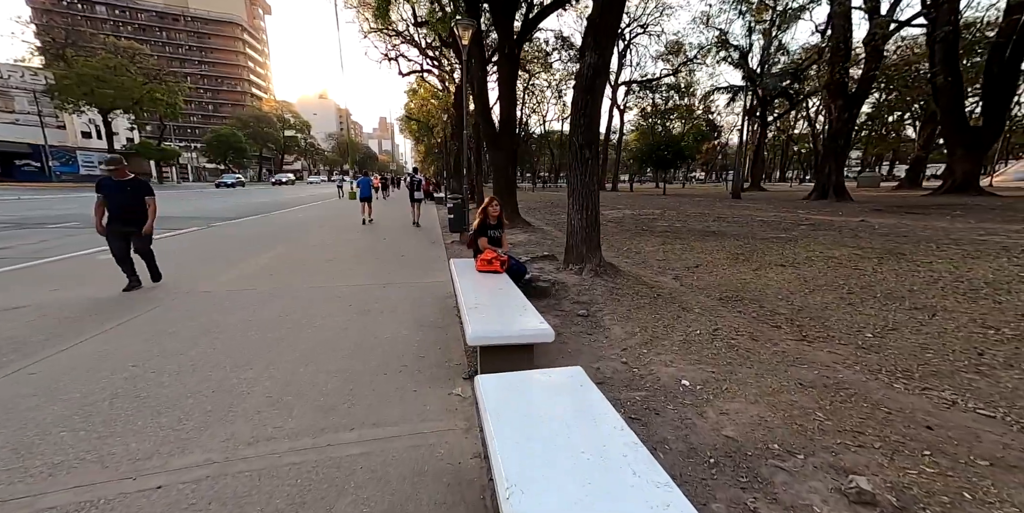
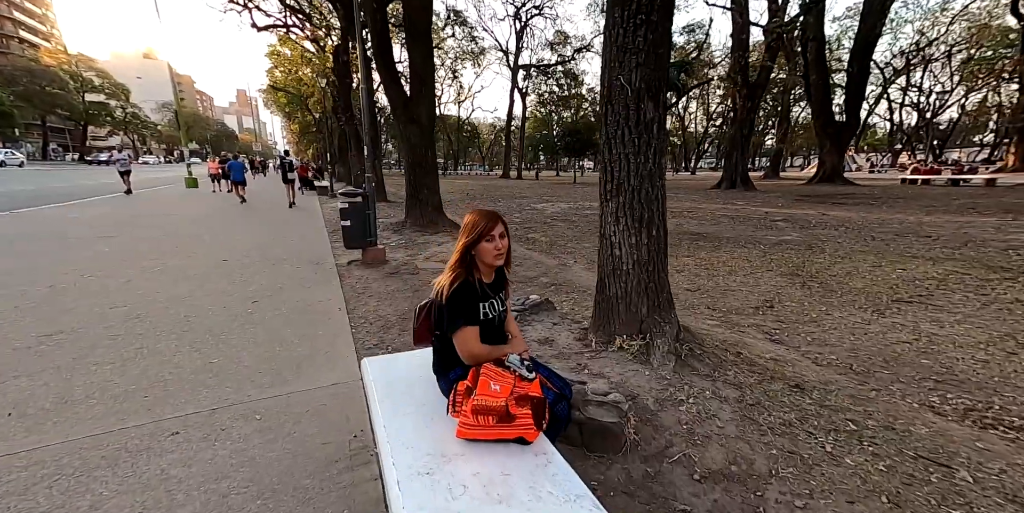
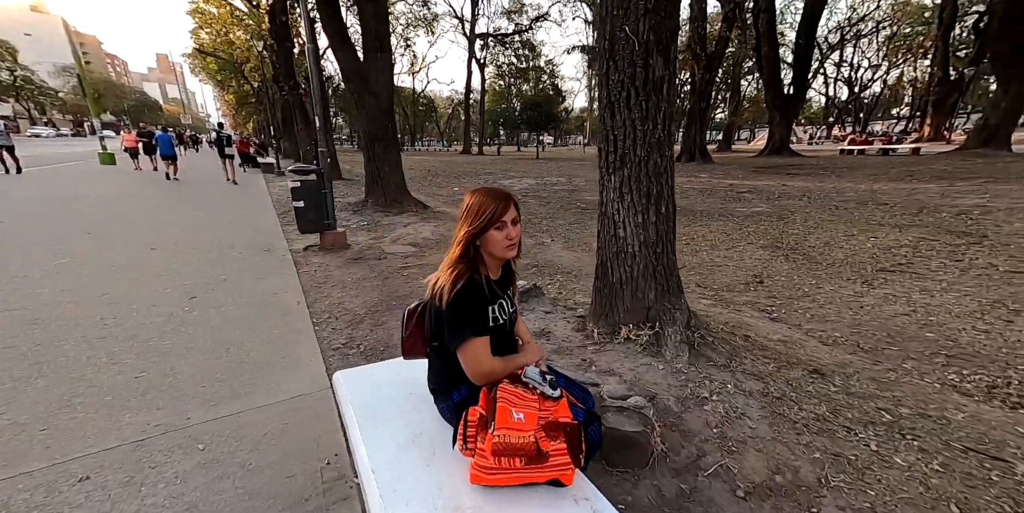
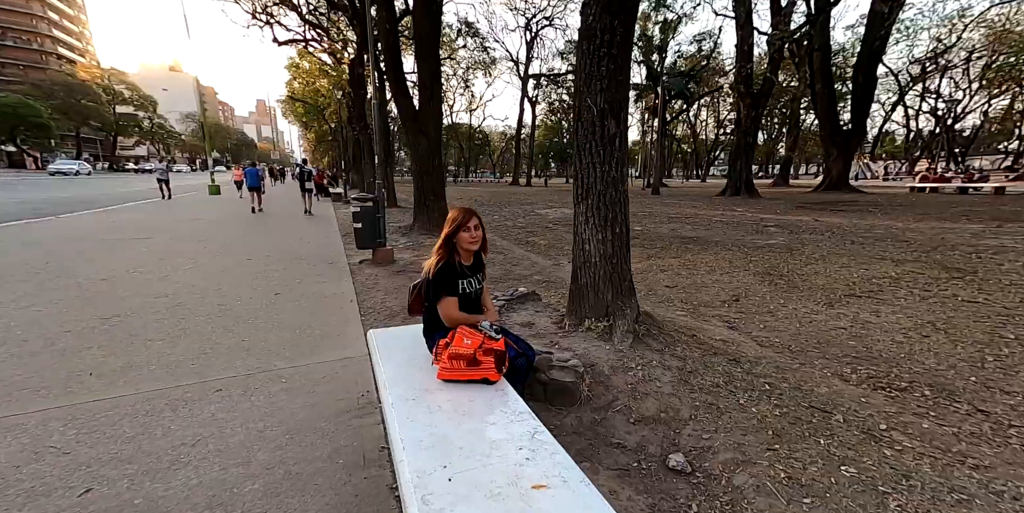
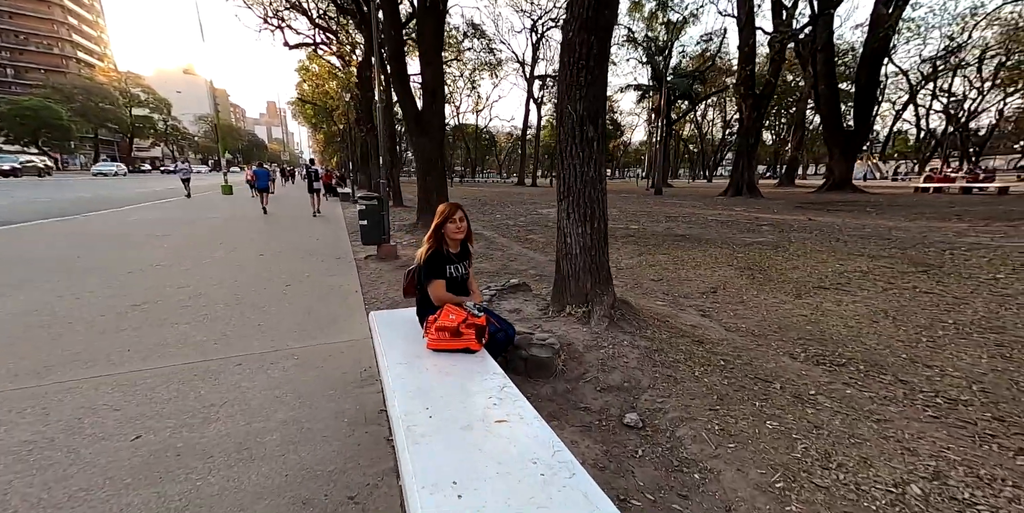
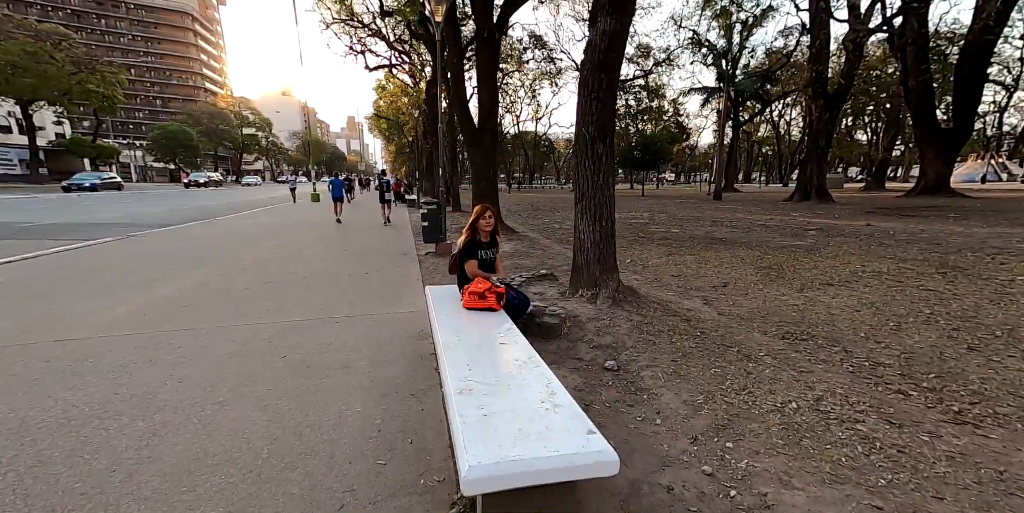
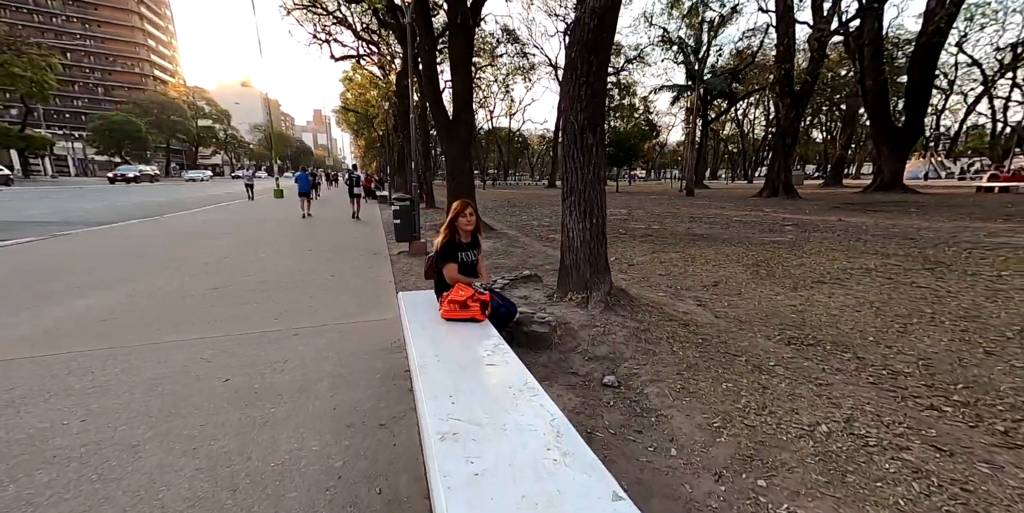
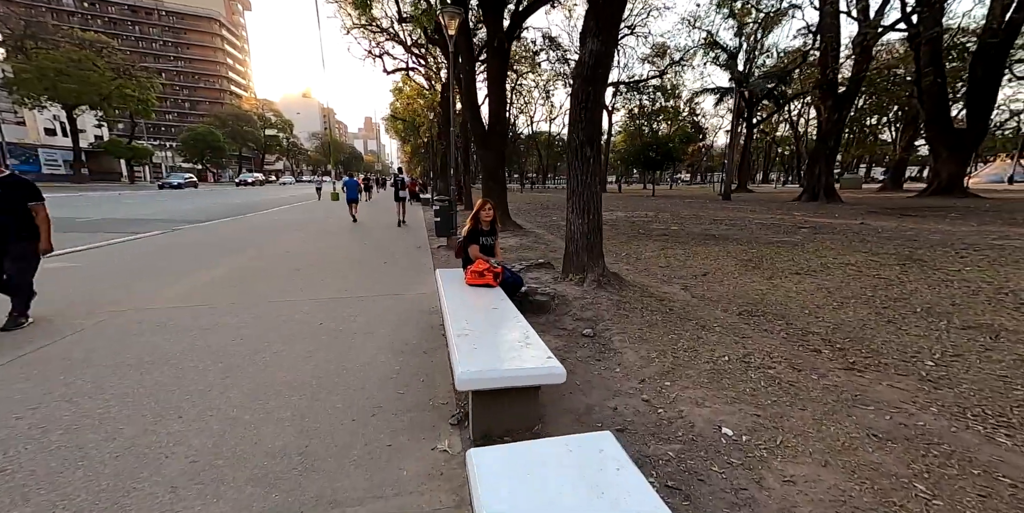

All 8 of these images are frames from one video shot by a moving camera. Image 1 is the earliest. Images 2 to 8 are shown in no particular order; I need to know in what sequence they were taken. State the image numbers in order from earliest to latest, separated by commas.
8, 6, 7, 5, 4, 2, 3
